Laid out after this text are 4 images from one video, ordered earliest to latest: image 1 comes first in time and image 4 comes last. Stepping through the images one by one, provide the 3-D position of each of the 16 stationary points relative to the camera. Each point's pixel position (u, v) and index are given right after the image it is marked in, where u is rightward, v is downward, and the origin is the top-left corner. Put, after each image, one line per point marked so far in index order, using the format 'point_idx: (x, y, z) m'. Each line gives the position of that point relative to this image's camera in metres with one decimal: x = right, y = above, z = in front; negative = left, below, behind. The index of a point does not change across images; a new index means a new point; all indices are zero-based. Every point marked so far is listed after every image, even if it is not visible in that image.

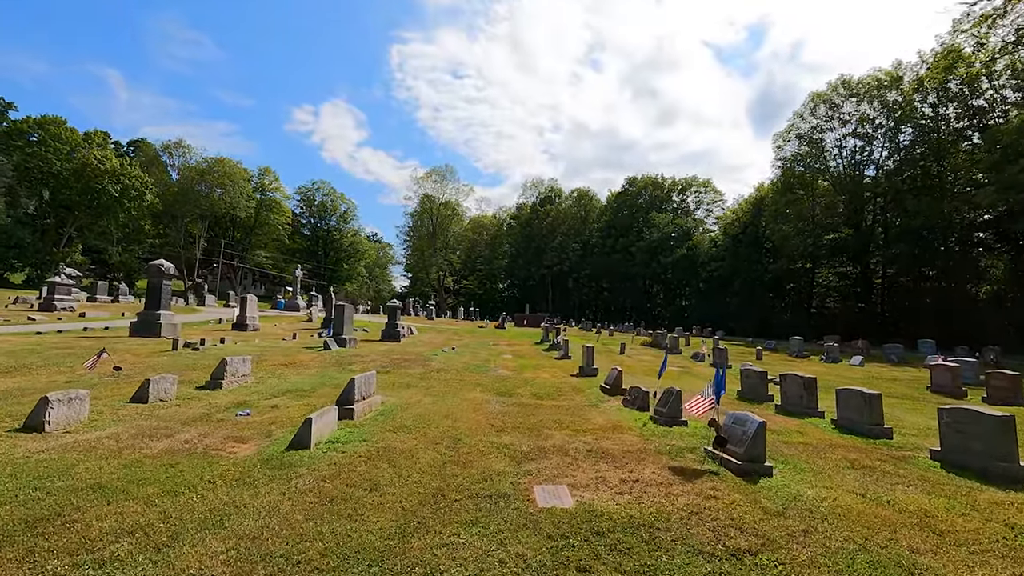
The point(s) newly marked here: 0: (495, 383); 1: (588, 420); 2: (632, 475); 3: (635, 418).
0: (-0.4, -2.3, +12.7) m
1: (+1.3, -2.2, +8.9) m
2: (+1.3, -2.0, +5.6) m
3: (+2.1, -2.2, +9.1) m
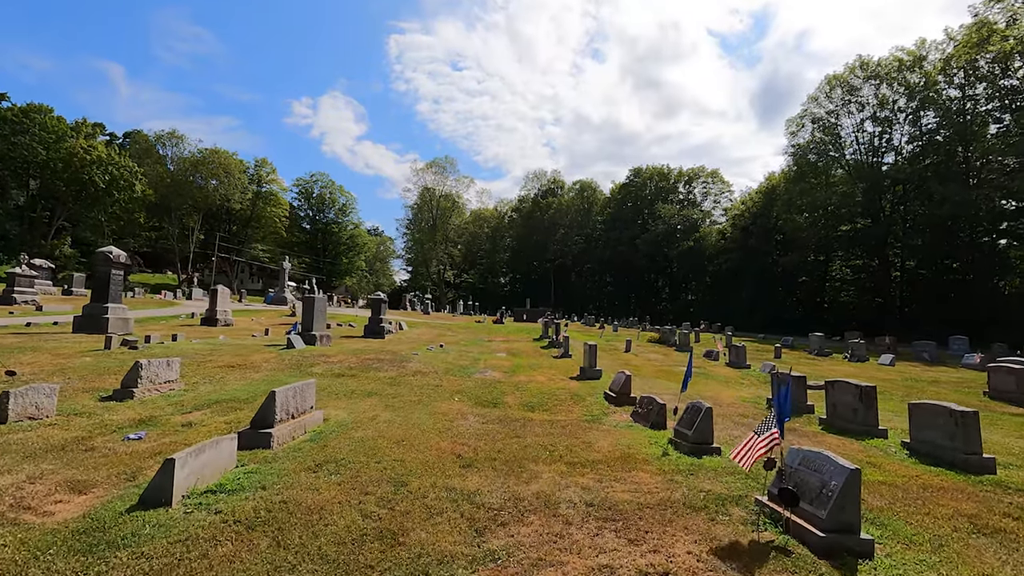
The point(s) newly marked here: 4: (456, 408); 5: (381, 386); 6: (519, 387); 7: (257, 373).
0: (-0.7, -2.0, +10.7) m
1: (+1.0, -2.0, +6.8) m
2: (+1.0, -1.8, +3.6) m
3: (+1.8, -2.0, +7.0) m
4: (-0.9, -2.0, +8.8) m
5: (-2.6, -1.9, +10.3) m
6: (+0.1, -2.1, +11.3) m
7: (-5.3, -1.8, +11.0) m
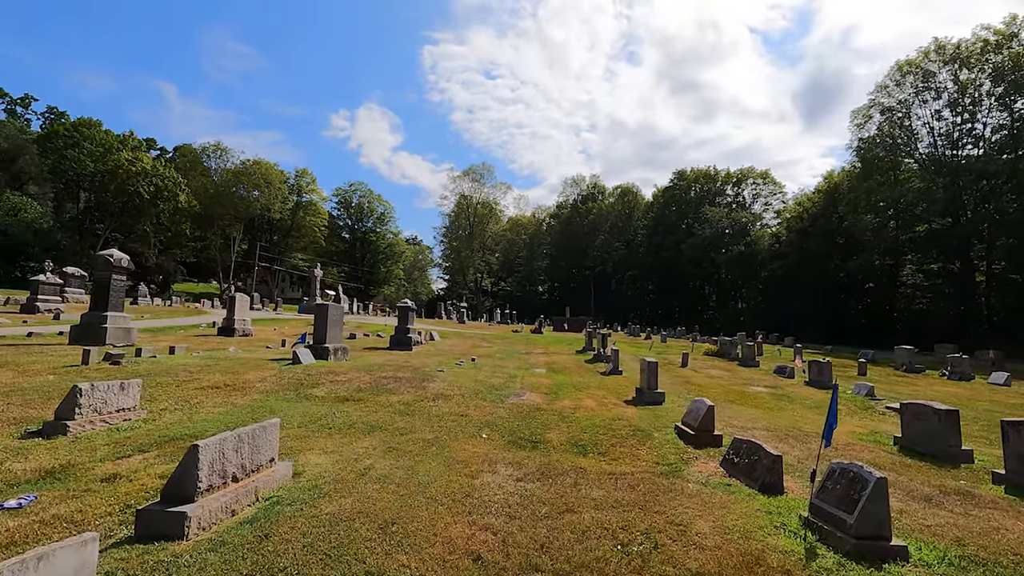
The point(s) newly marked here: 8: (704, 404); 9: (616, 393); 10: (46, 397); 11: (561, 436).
0: (0.0, -2.1, +8.4) m
1: (+1.4, -2.0, +4.4) m
2: (+1.2, -1.8, +1.2) m
3: (+2.2, -2.0, +4.5) m
4: (-0.4, -2.0, +6.5) m
5: (-1.9, -2.0, +8.2) m
6: (+0.9, -2.2, +9.0) m
7: (-4.5, -1.8, +9.1) m
8: (+2.8, -1.7, +7.7) m
9: (+2.4, -2.4, +12.1) m
10: (-7.0, -1.6, +8.0) m
11: (+0.7, -2.1, +7.7) m
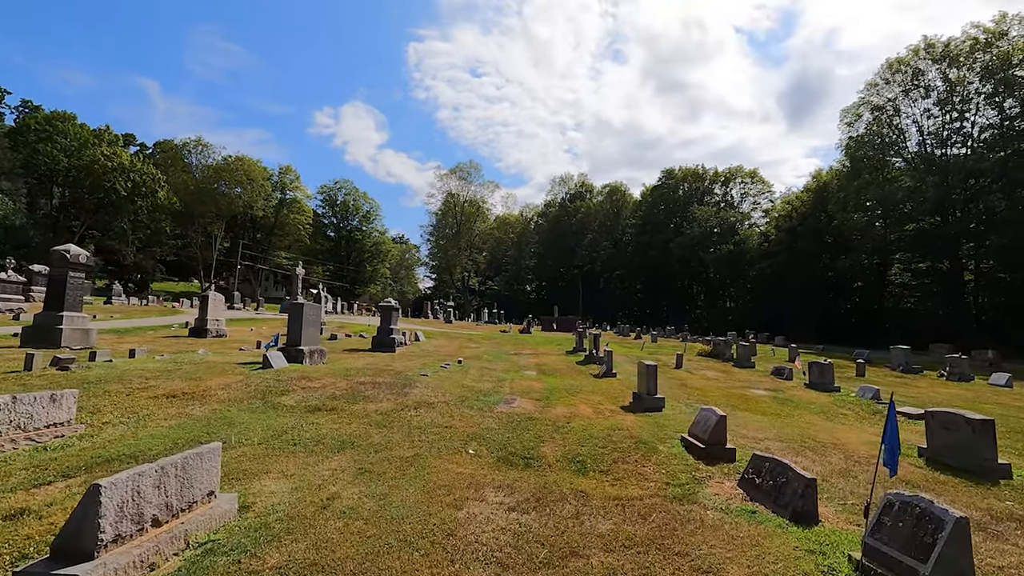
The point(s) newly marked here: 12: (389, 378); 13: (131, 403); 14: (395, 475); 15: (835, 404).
0: (-0.2, -2.1, +7.5) m
1: (+1.4, -2.0, +3.6) m
2: (+1.2, -1.7, +0.4) m
3: (+2.2, -2.0, +3.7) m
4: (-0.5, -2.0, +5.7) m
5: (-2.0, -1.9, +7.3) m
6: (+0.7, -2.1, +8.2) m
7: (-4.7, -1.8, +8.1) m
8: (+2.6, -1.6, +7.0) m
9: (+2.1, -2.3, +11.3) m
10: (-7.1, -1.6, +7.0) m
11: (+0.6, -2.1, +6.9) m
12: (-2.6, -1.9, +11.4) m
13: (-5.6, -1.7, +7.9) m
14: (-1.2, -1.9, +5.5) m
15: (+7.4, -2.6, +12.2) m
